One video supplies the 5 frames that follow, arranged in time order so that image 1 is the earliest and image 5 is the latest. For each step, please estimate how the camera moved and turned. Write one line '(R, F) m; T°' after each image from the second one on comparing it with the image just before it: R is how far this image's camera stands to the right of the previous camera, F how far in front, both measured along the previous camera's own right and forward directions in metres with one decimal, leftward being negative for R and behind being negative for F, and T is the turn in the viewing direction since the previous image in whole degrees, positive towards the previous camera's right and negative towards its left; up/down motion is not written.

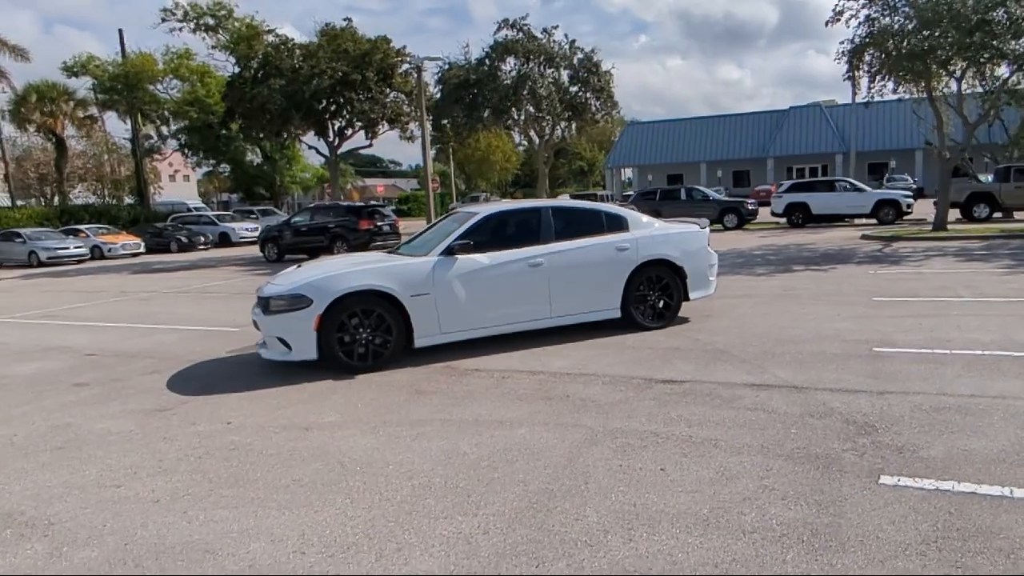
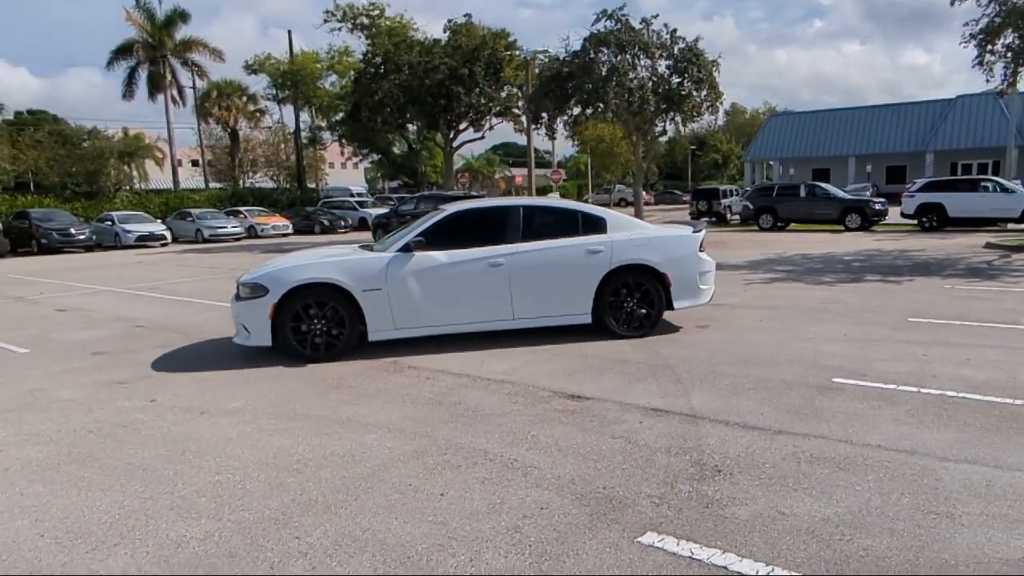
(+2.2, +0.5) m; -13°
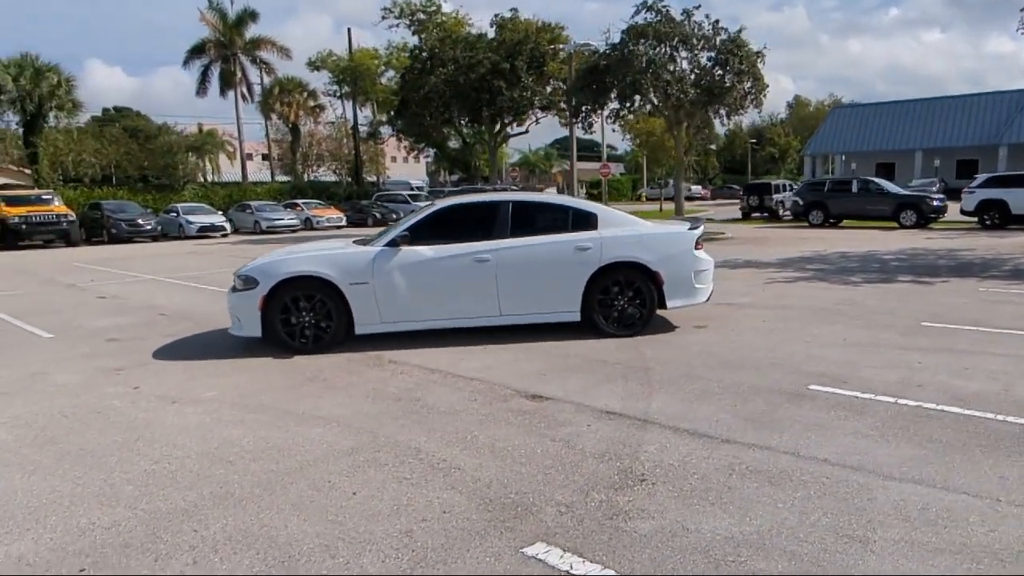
(+0.8, +0.2) m; -5°
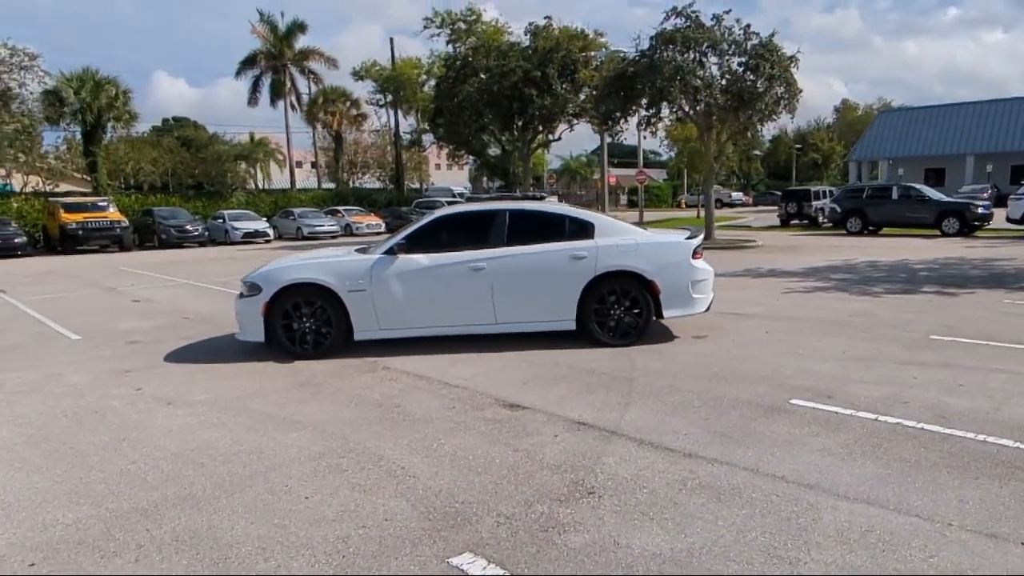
(+0.6, 0.0) m; -4°
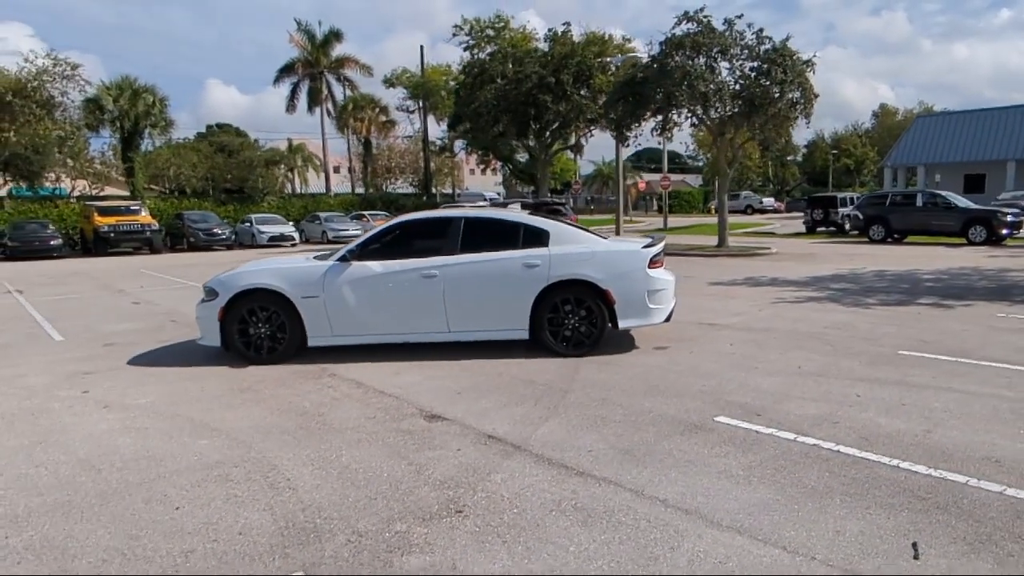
(+0.9, +0.2) m; -3°
